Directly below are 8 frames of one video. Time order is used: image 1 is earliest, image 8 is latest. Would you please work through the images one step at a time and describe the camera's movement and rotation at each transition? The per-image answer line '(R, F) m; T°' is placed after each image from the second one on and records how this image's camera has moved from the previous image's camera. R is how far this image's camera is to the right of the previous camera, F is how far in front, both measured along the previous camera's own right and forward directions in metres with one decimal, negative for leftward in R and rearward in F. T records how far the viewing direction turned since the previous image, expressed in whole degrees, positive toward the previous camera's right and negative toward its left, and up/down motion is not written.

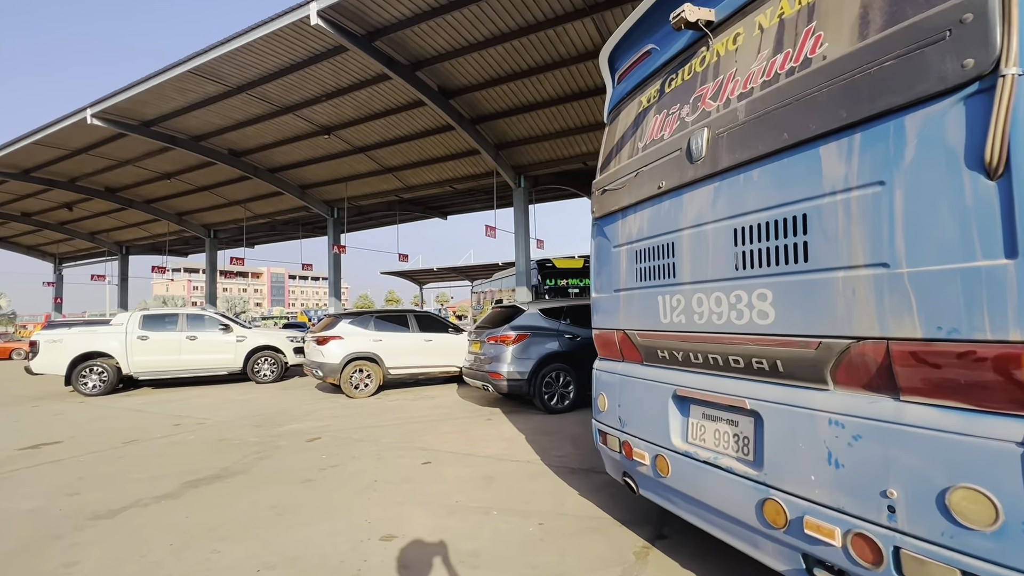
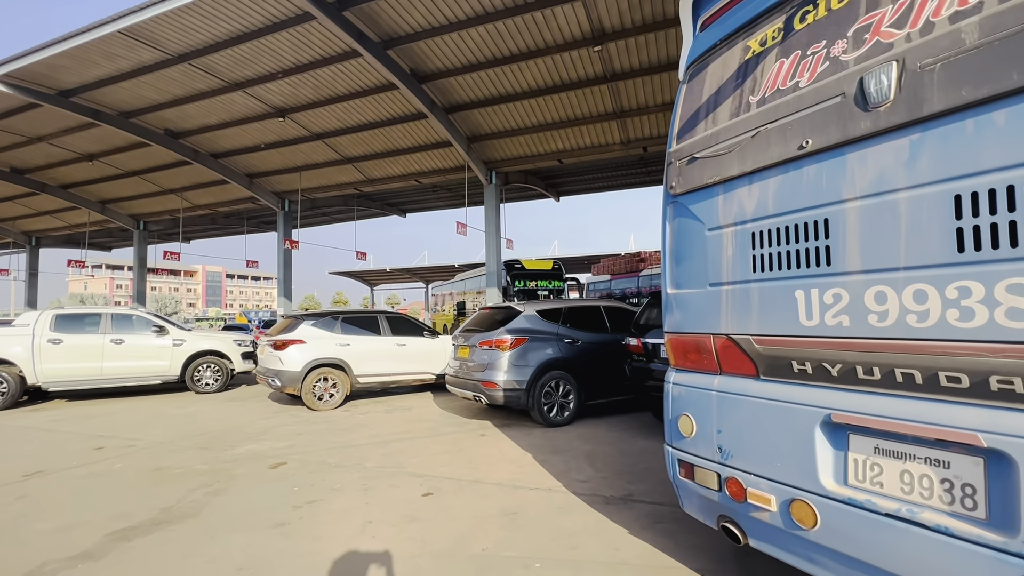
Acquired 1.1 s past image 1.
(-0.6, +0.8) m; +6°
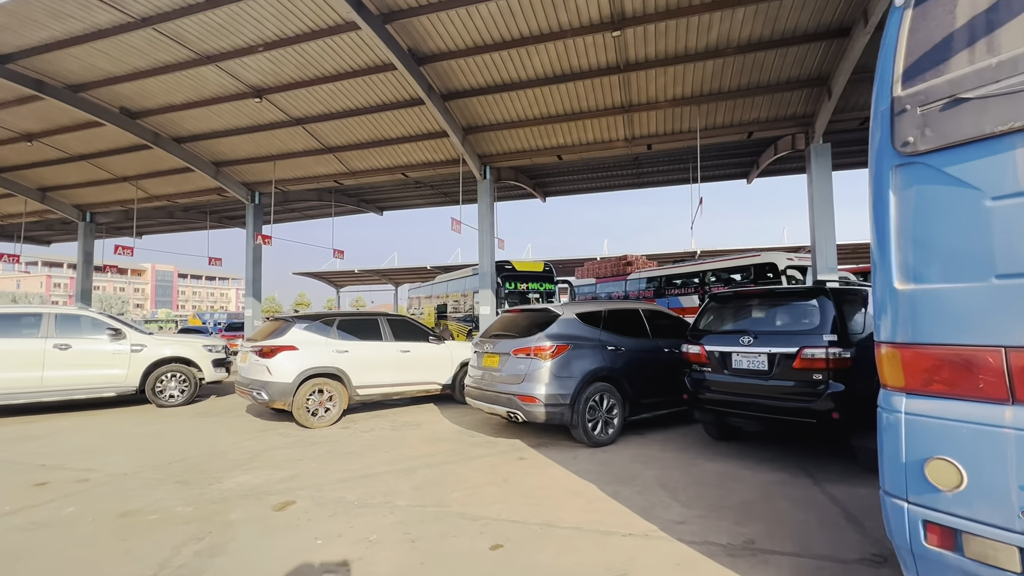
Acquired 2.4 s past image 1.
(-0.9, +0.9) m; +4°
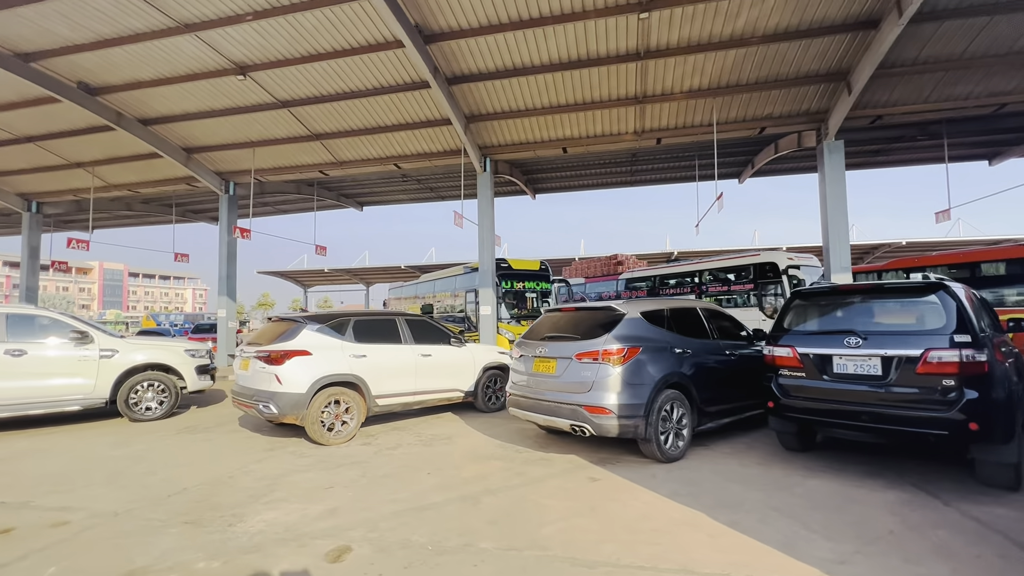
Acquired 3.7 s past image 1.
(-1.0, +0.7) m; +4°
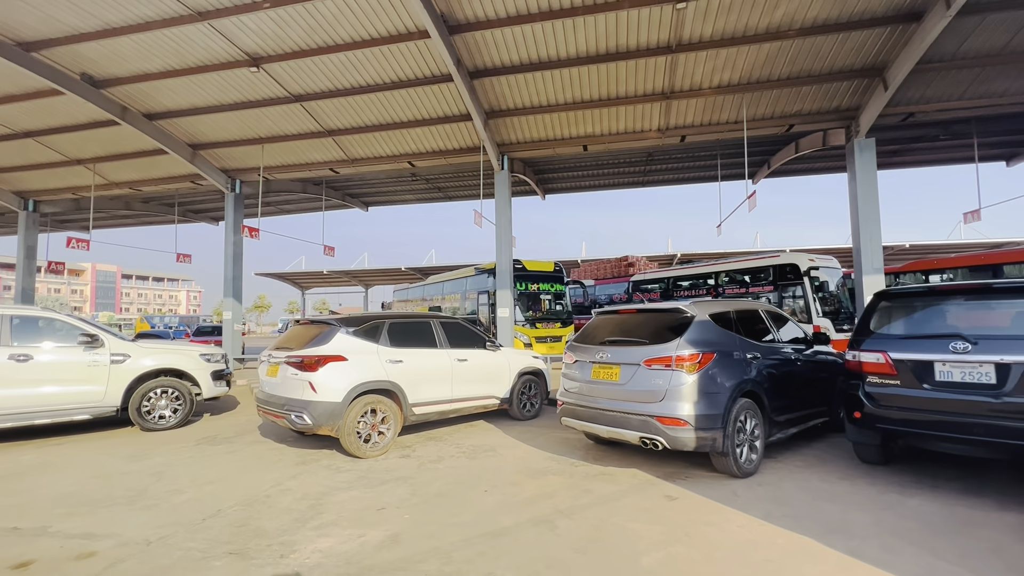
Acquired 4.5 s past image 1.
(-0.6, +0.4) m; +1°
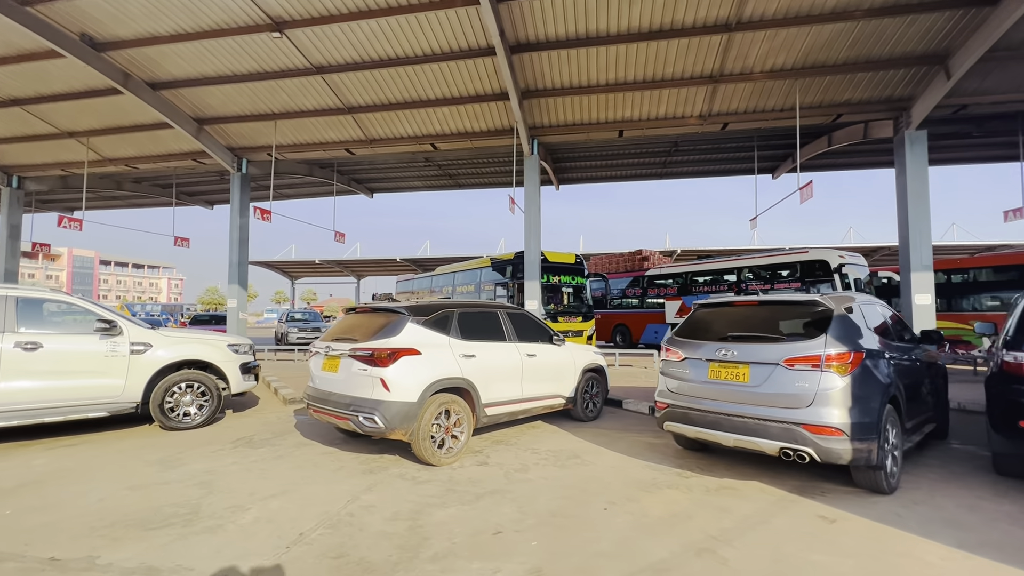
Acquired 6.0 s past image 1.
(-1.1, +0.7) m; +2°
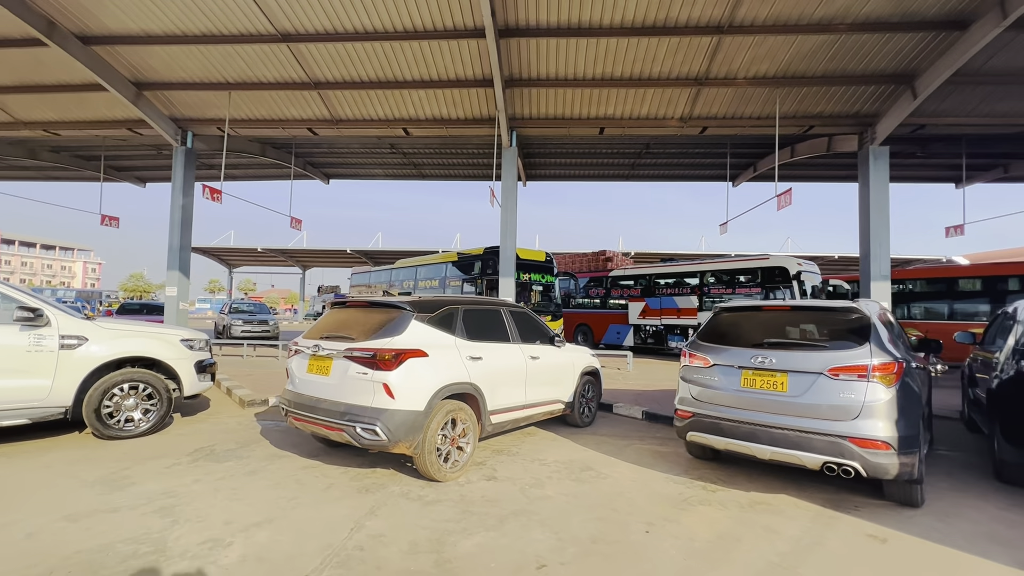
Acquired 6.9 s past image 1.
(-0.6, +0.5) m; +6°
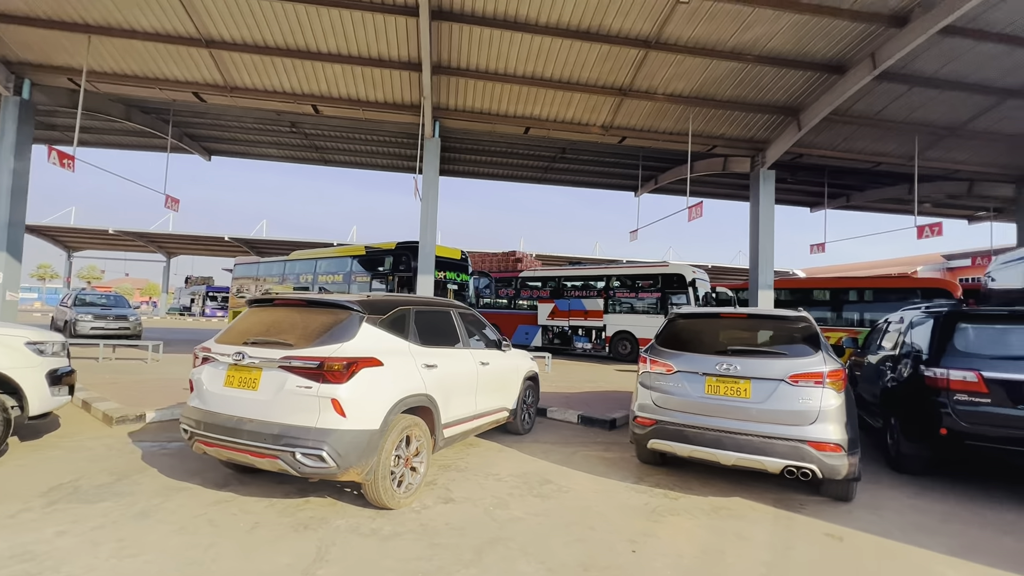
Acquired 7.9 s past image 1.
(-0.6, +0.4) m; +13°
